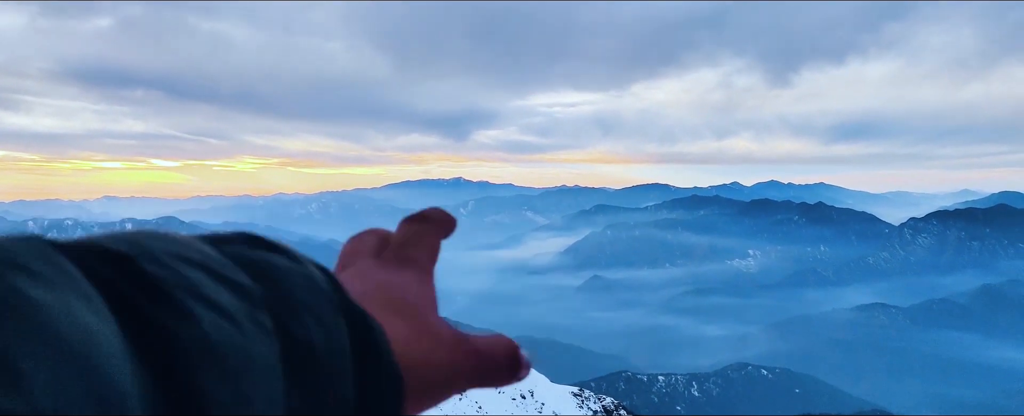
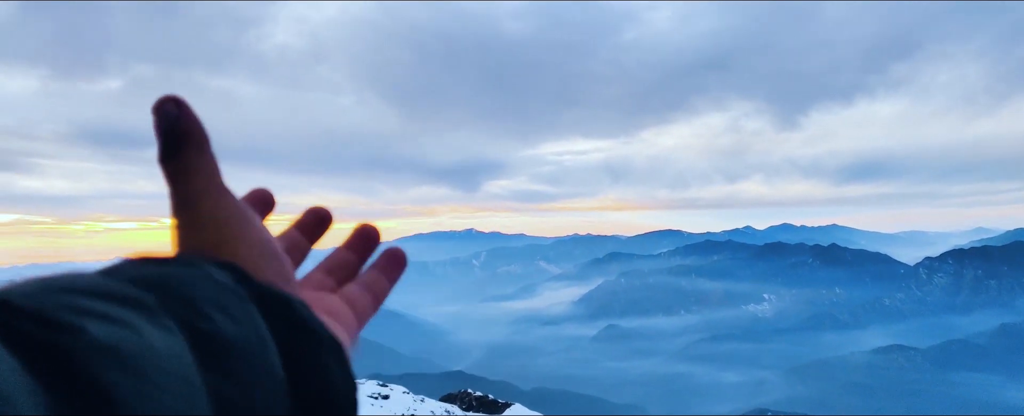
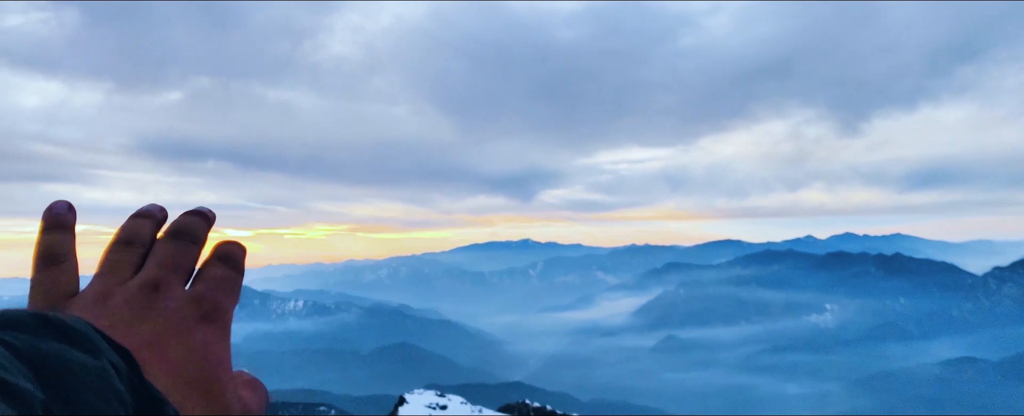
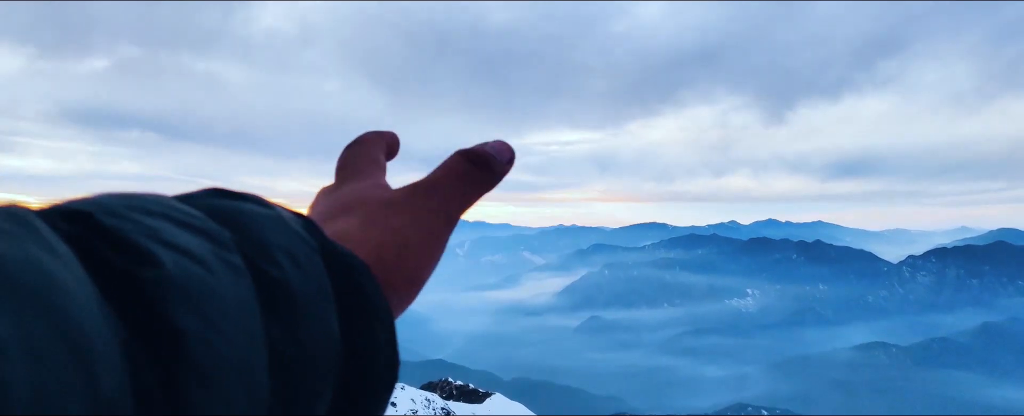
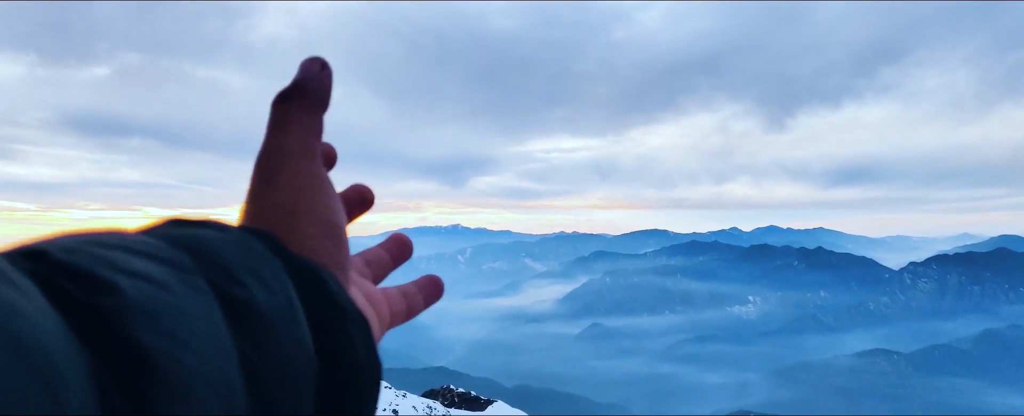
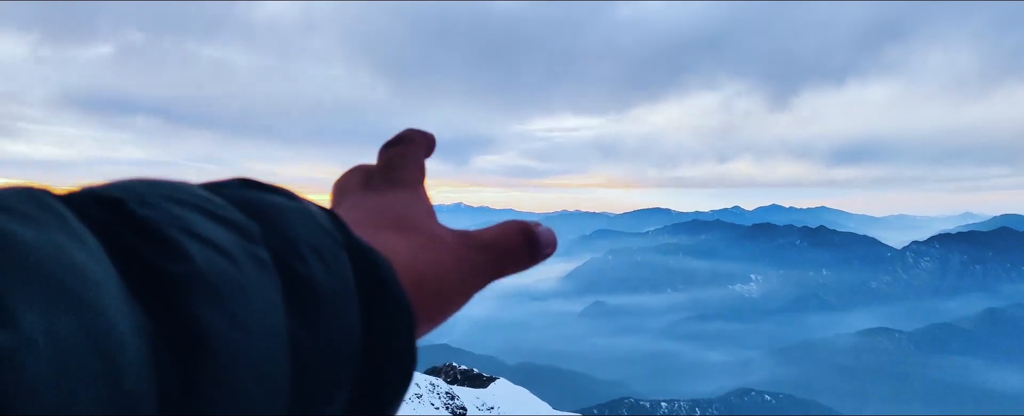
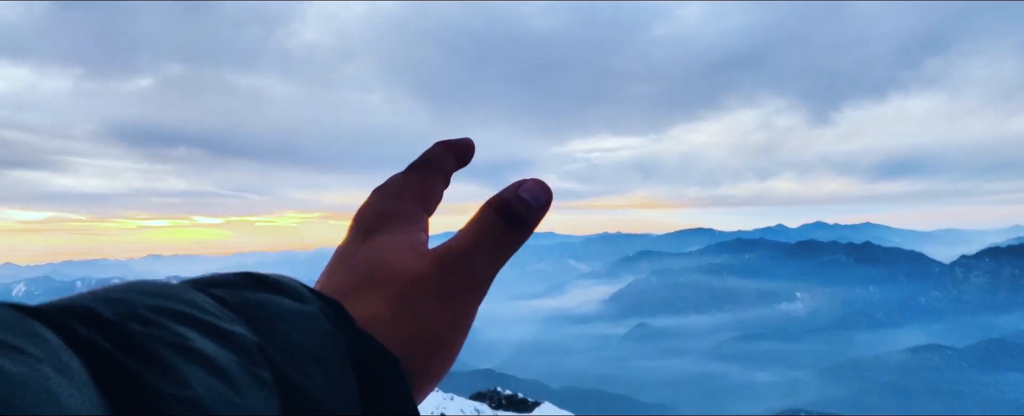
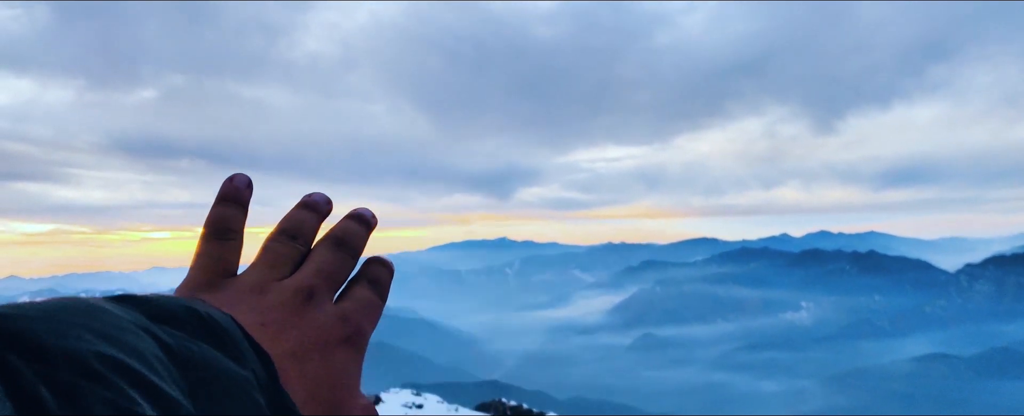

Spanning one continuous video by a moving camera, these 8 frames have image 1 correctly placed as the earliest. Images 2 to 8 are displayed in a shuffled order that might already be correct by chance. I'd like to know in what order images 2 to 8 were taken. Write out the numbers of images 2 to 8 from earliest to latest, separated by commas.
6, 4, 5, 2, 7, 8, 3
